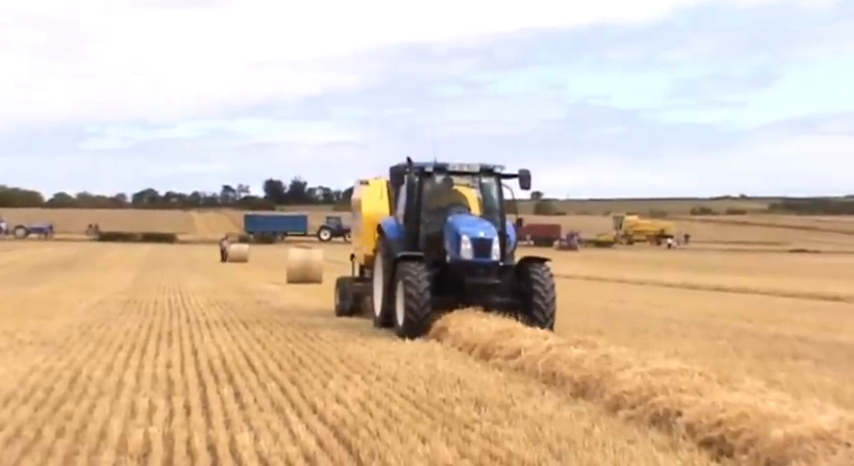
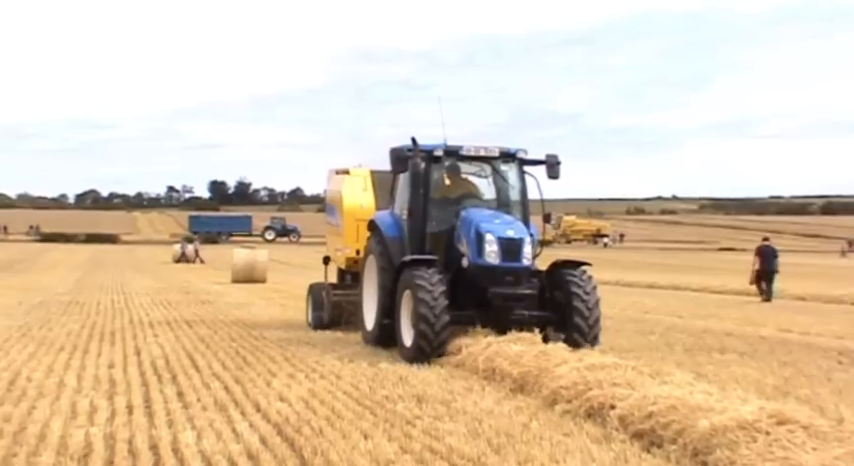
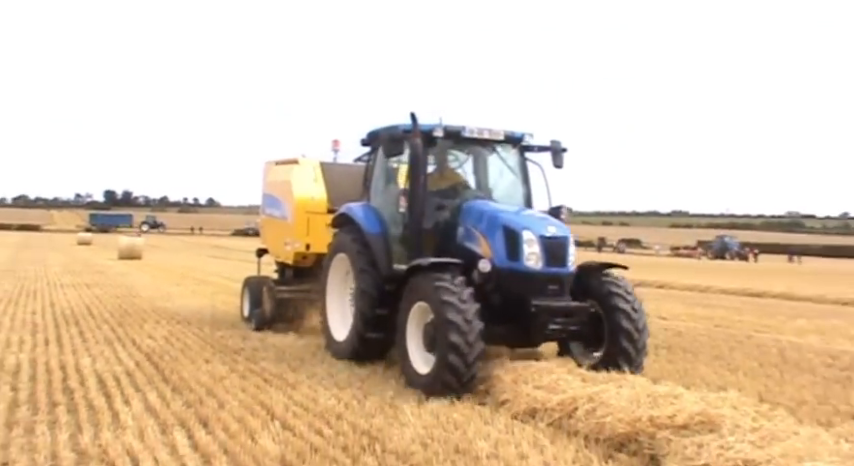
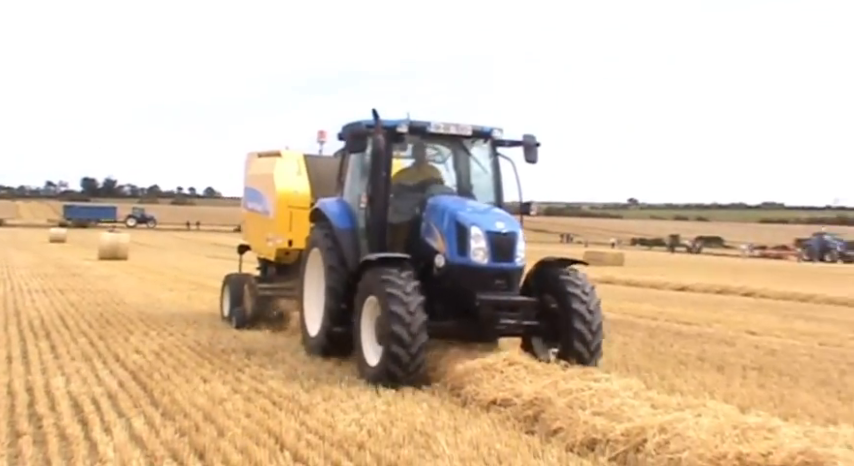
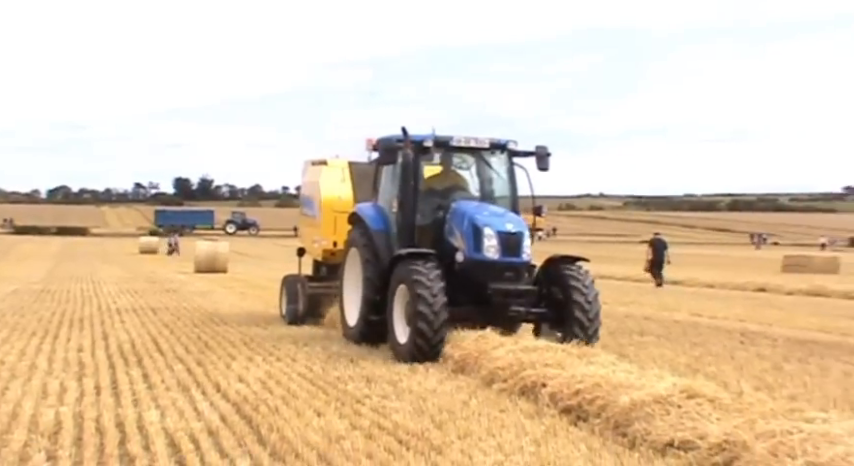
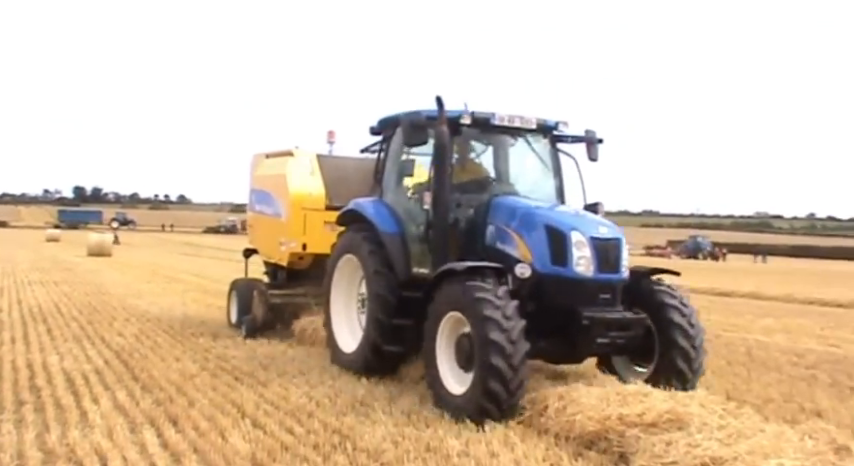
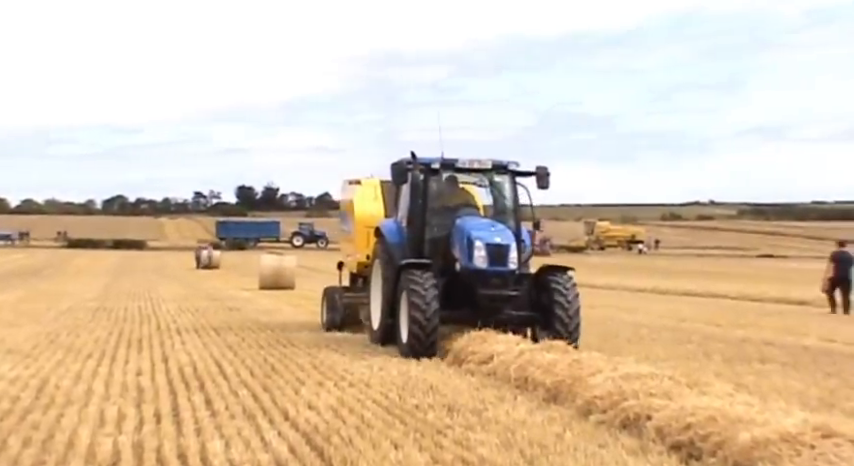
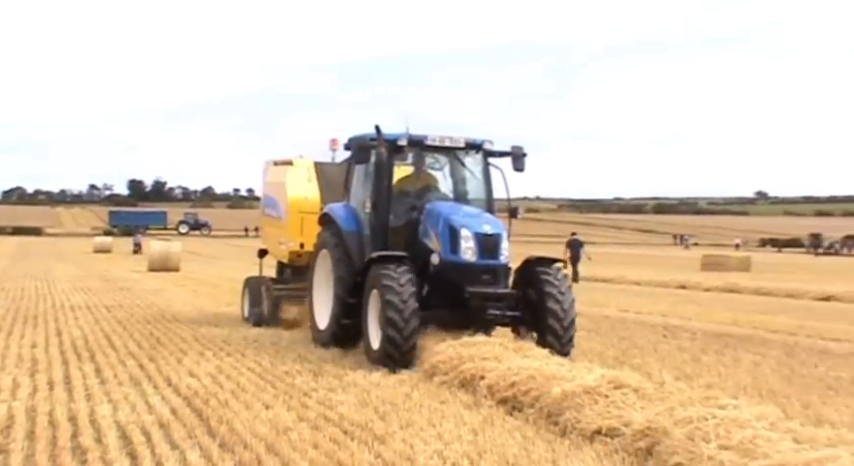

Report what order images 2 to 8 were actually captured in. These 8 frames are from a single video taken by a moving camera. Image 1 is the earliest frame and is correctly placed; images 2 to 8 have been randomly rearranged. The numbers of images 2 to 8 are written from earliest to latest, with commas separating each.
7, 2, 5, 8, 4, 3, 6
